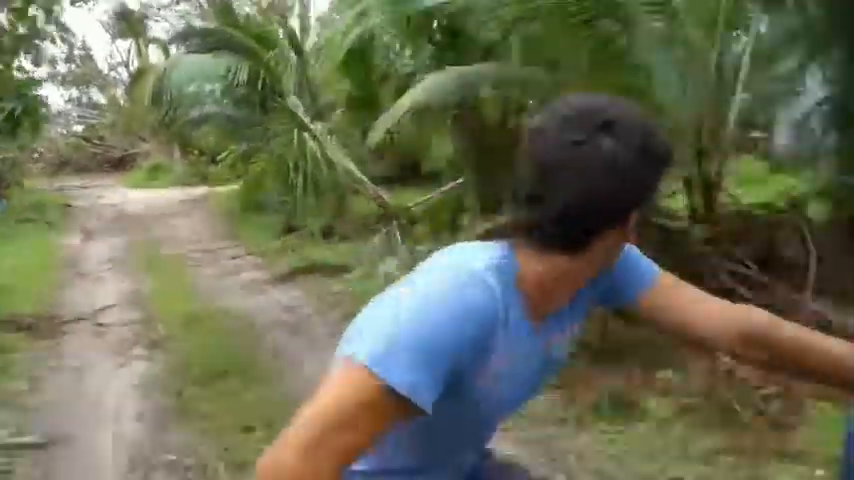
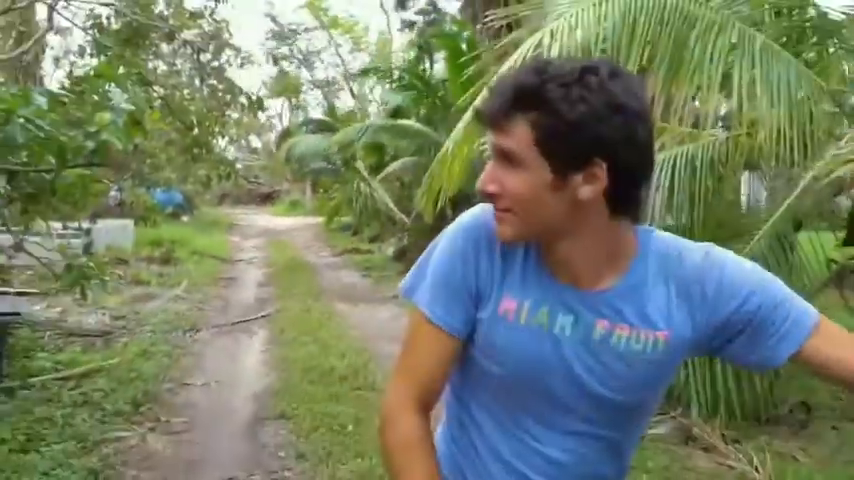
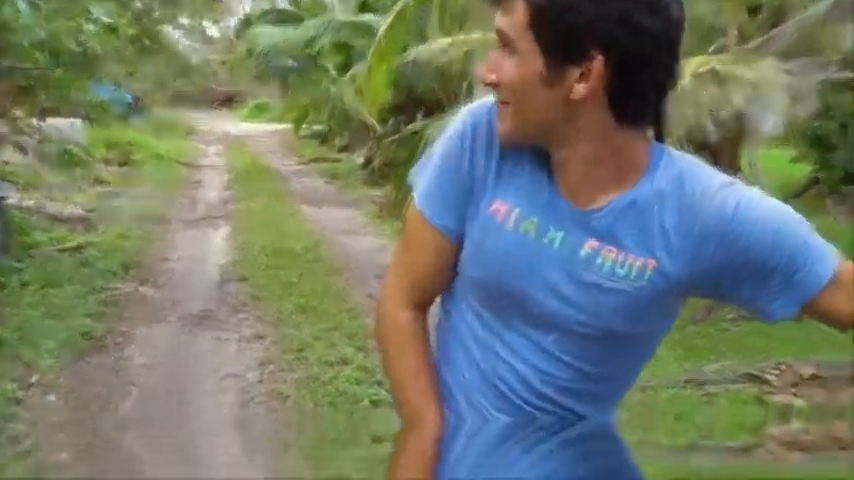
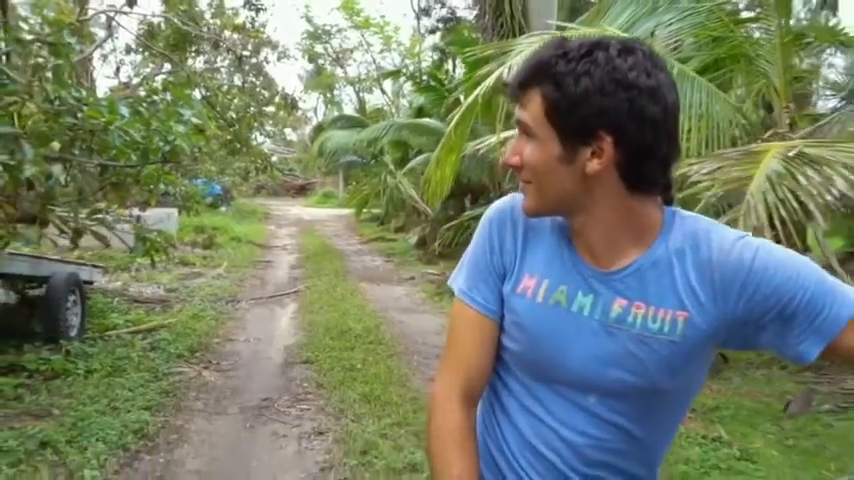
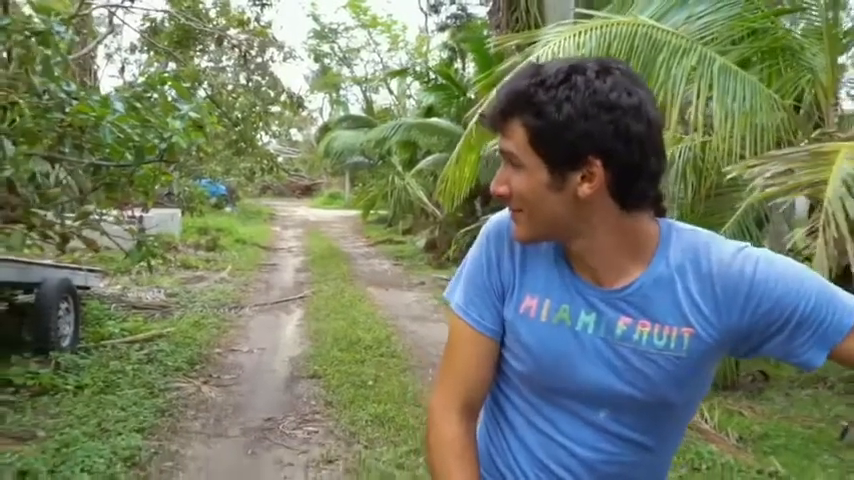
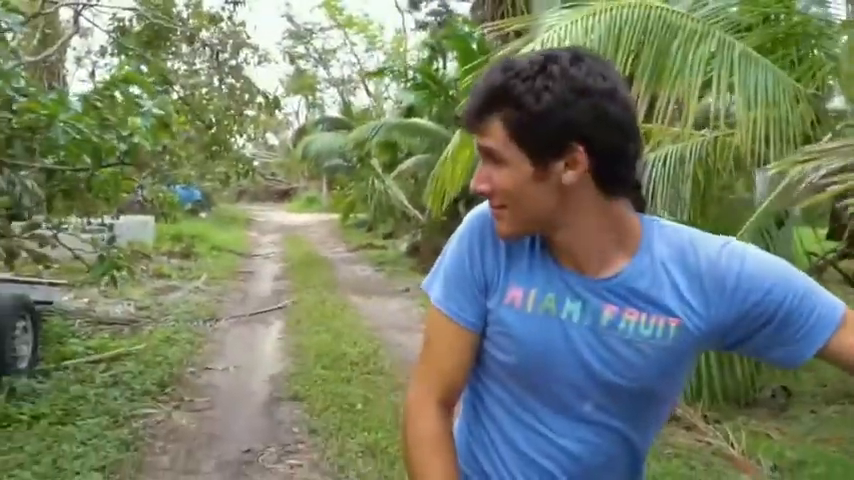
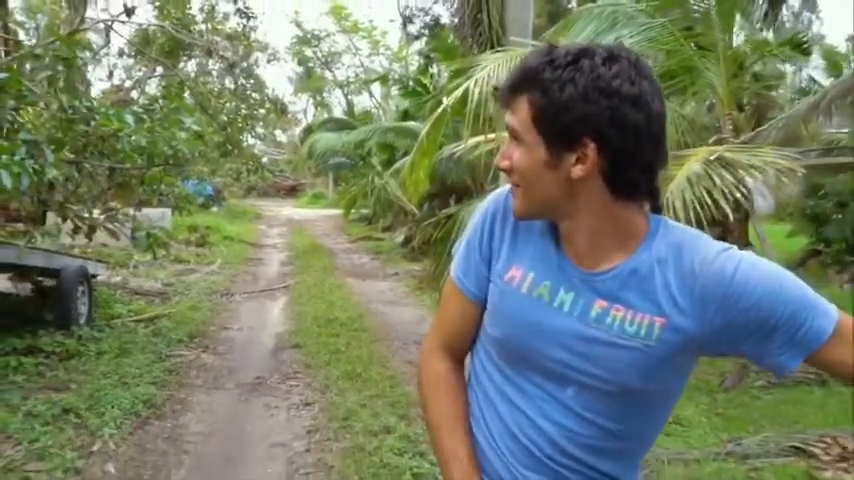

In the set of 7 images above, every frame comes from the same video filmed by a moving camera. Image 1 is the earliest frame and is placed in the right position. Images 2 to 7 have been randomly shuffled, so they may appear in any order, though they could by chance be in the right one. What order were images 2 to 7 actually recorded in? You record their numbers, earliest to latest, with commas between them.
2, 6, 5, 4, 7, 3
